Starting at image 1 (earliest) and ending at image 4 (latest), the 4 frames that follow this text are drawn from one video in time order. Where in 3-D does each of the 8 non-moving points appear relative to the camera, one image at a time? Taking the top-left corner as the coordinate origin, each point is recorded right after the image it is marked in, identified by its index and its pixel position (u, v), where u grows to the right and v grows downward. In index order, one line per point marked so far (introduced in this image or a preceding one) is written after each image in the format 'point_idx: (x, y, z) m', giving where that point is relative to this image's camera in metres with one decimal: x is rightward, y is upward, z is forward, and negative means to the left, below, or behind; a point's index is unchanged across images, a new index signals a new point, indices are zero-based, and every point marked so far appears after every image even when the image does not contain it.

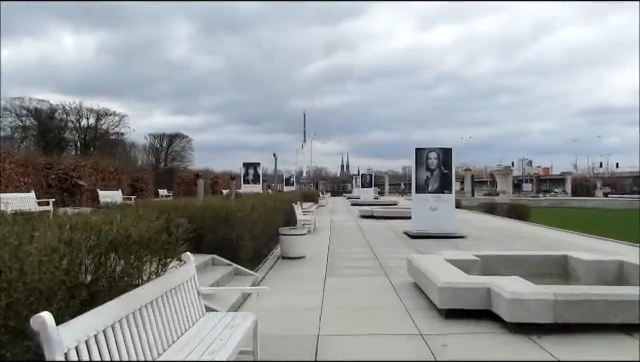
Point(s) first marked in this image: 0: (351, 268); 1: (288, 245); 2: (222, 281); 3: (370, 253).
0: (+0.6, -1.7, +10.9) m
1: (-0.7, -1.4, +12.2) m
2: (-1.5, -1.5, +8.6) m
3: (+1.1, -1.6, +12.8) m
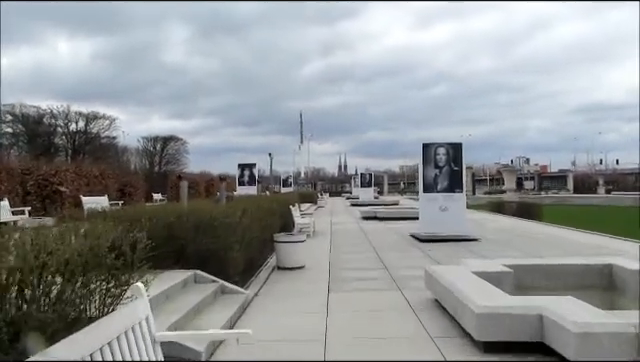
0: (+0.6, -1.7, +9.5) m
1: (-0.7, -1.4, +10.8) m
2: (-1.4, -1.5, +7.1) m
3: (+1.1, -1.6, +11.4) m
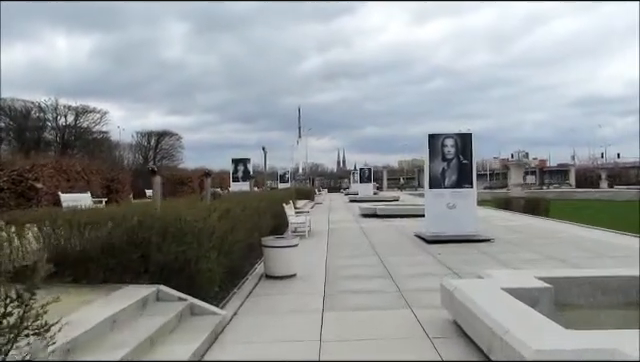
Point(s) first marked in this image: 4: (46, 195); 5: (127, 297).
0: (+0.5, -1.6, +8.0) m
1: (-0.8, -1.3, +9.3) m
2: (-1.5, -1.4, +5.7) m
3: (+1.0, -1.5, +9.9) m
4: (-9.2, -0.5, +19.1) m
5: (-2.0, -1.2, +6.0) m
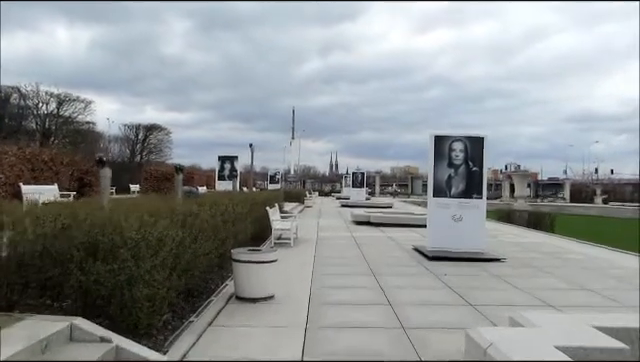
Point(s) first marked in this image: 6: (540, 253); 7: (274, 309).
0: (+0.3, -1.6, +6.3) m
1: (-1.0, -1.3, +7.5) m
2: (-1.7, -1.4, +3.9) m
3: (+0.8, -1.6, +8.2) m
4: (-9.5, -0.1, +17.1) m
5: (-2.2, -1.1, +4.2) m
6: (+5.2, -1.7, +13.2) m
7: (-0.6, -1.6, +7.1) m
